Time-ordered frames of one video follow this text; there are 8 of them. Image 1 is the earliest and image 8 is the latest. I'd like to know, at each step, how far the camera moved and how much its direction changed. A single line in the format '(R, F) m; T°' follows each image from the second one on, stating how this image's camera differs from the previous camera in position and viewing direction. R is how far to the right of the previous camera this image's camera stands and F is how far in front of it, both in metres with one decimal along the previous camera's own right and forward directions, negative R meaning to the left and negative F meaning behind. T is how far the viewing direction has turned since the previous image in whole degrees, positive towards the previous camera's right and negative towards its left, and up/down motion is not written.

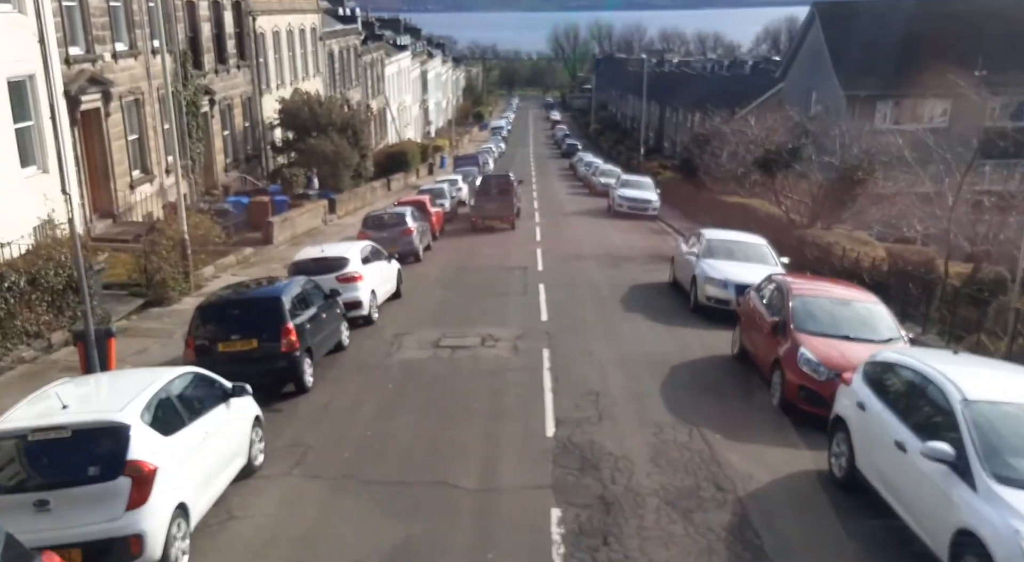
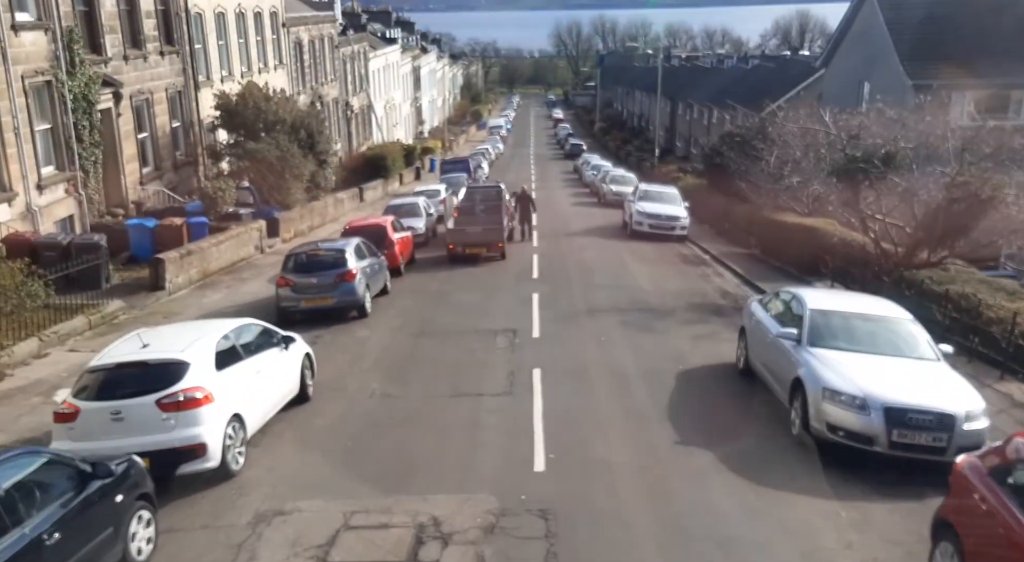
(+0.3, +7.5) m; 0°
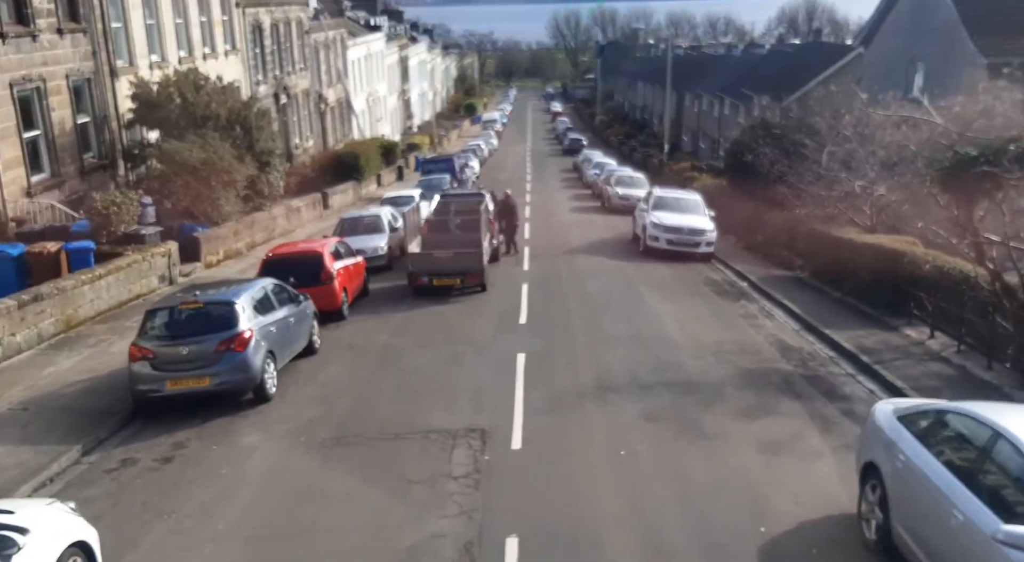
(+0.4, +5.8) m; 0°
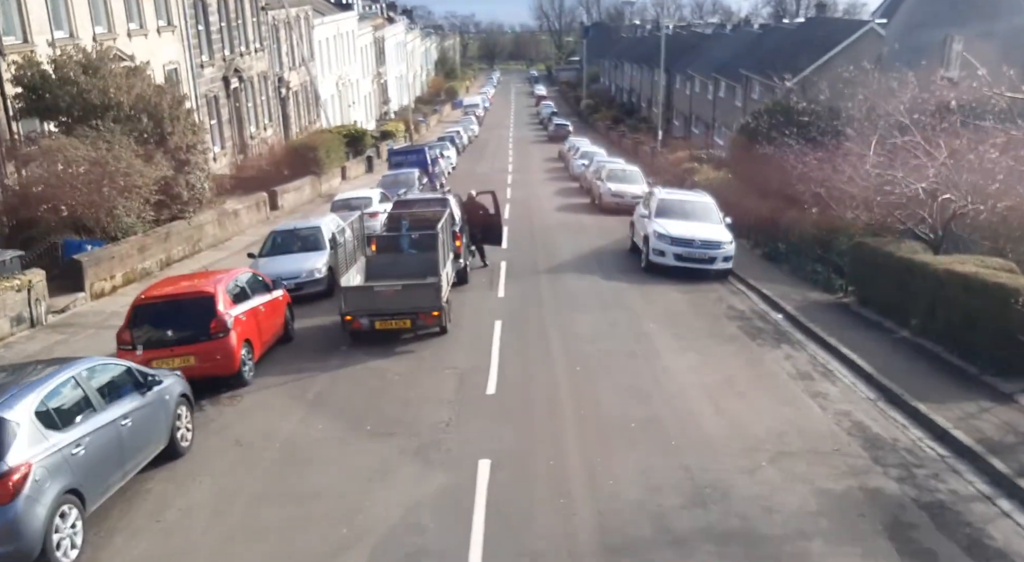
(+0.3, +4.8) m; +1°
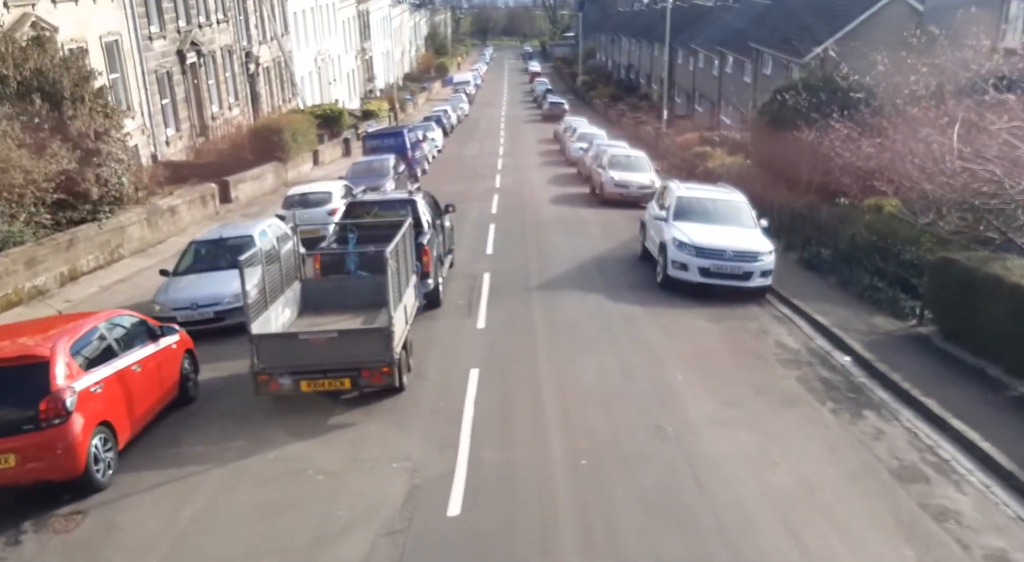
(+0.2, +4.1) m; 0°
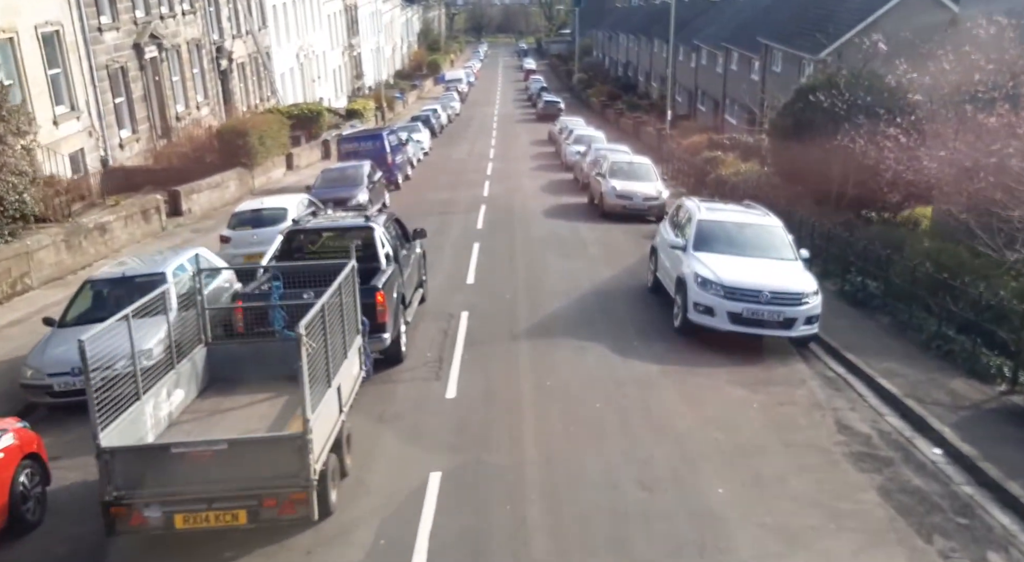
(+0.2, +3.2) m; 0°
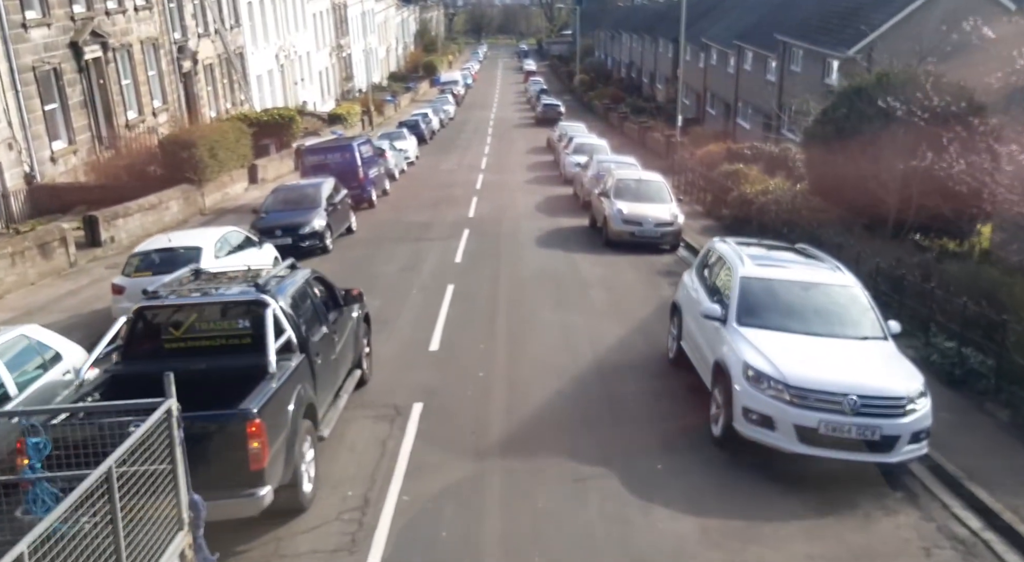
(+0.4, +4.2) m; 0°
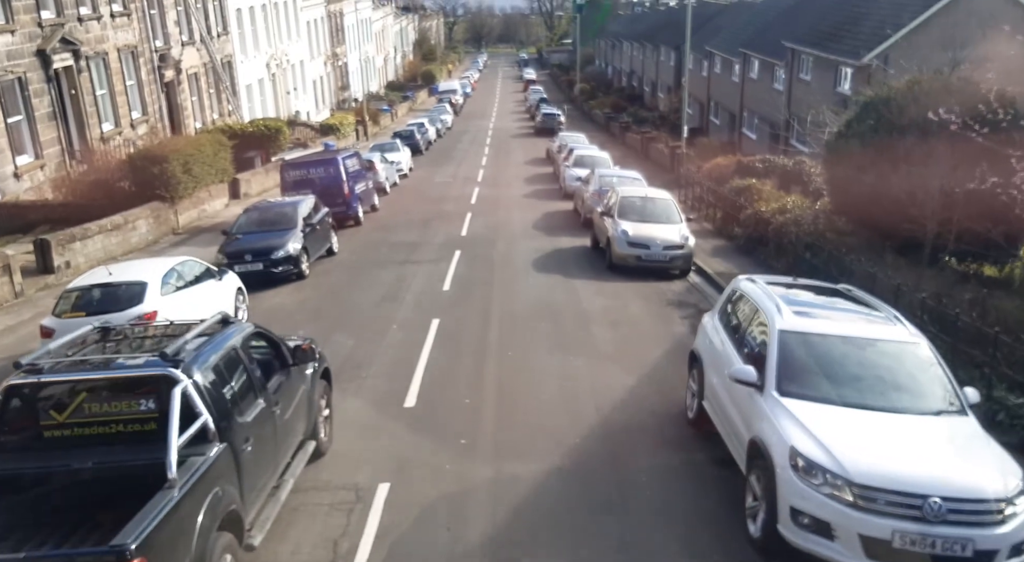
(+0.1, +1.9) m; 0°
